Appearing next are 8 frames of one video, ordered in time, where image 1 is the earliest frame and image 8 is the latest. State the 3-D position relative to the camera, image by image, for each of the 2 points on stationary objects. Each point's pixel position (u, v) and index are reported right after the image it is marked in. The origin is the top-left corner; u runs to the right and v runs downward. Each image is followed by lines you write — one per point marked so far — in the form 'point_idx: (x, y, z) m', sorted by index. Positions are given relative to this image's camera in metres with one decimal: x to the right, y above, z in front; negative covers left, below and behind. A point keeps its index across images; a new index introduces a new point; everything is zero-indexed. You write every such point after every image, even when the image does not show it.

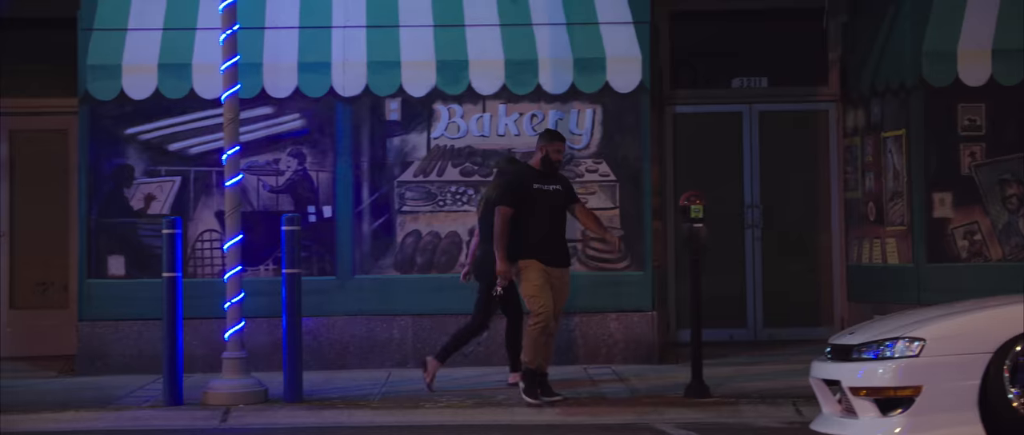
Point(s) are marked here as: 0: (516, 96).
0: (0.0, +1.0, +10.2) m
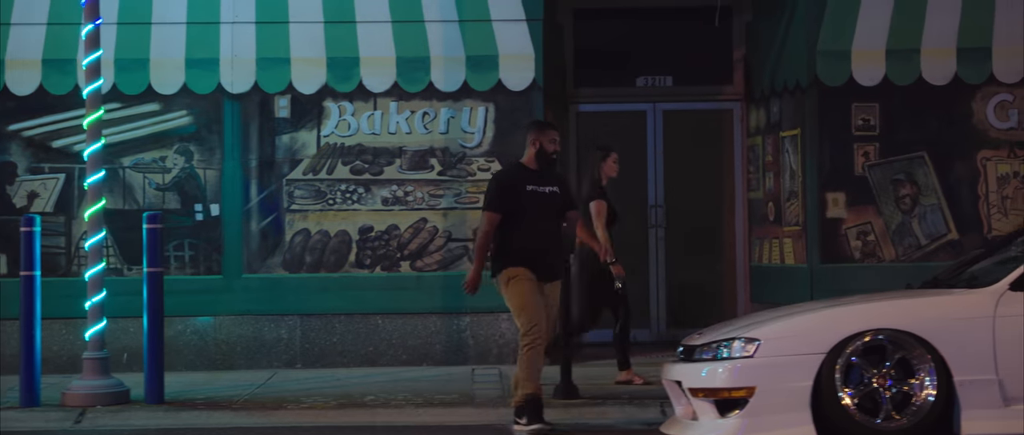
0: (-0.9, +1.0, +10.1) m
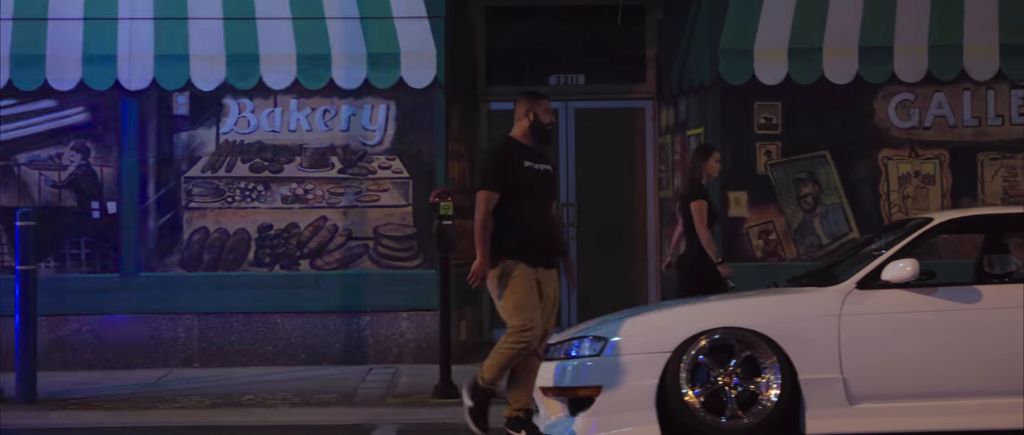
0: (-1.7, +1.1, +10.0) m
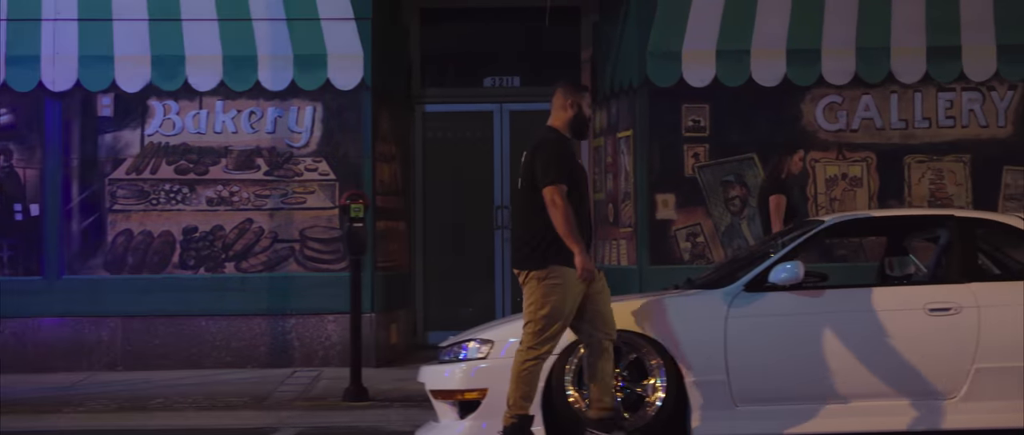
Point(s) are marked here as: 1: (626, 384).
0: (-2.3, +1.0, +10.0) m
1: (+0.6, -0.8, +5.9) m
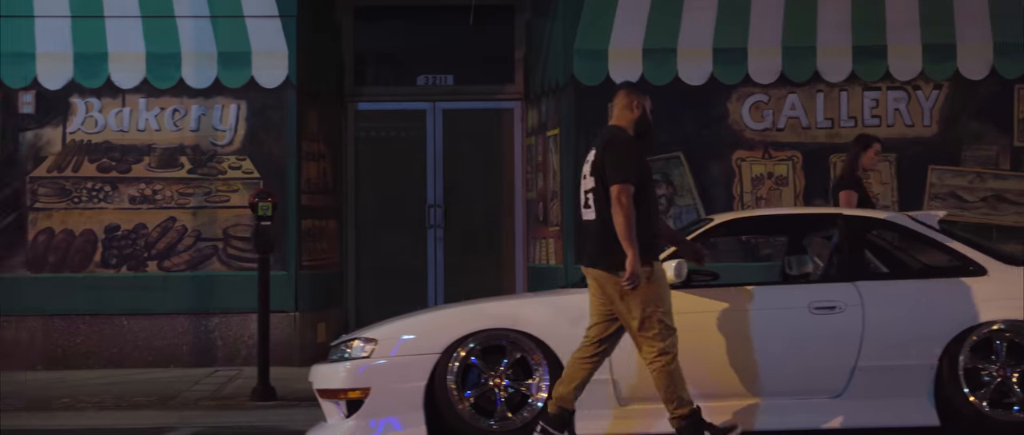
0: (-2.9, +1.0, +9.9) m
1: (0.0, -0.8, +5.9) m
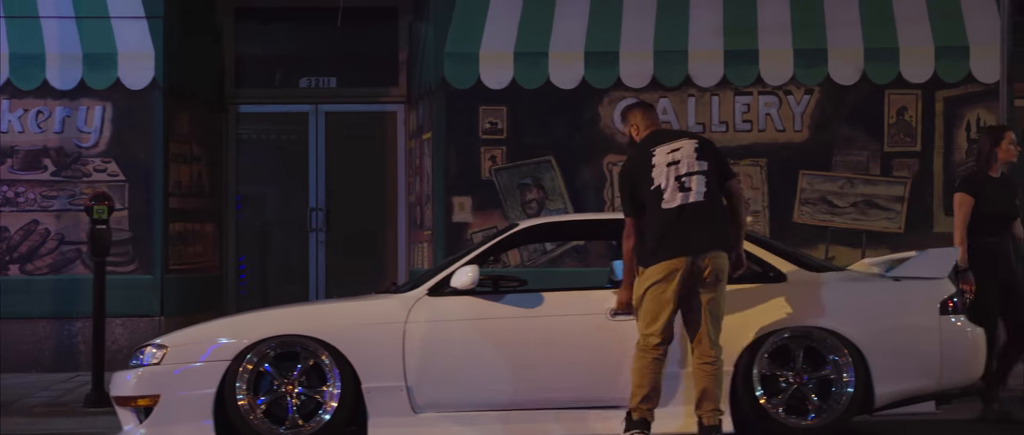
0: (-4.0, +1.0, +9.8) m
1: (-1.0, -0.8, +5.8) m
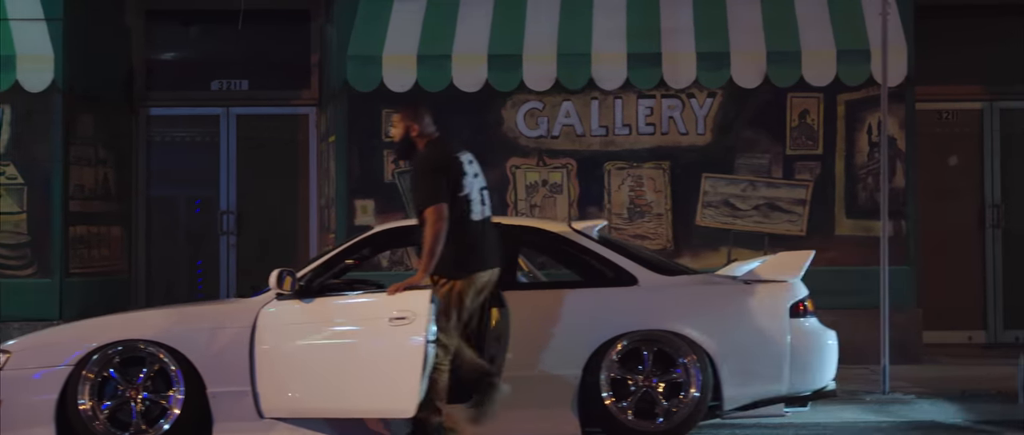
0: (-4.8, +1.0, +9.7) m
1: (-1.7, -0.8, +5.7) m
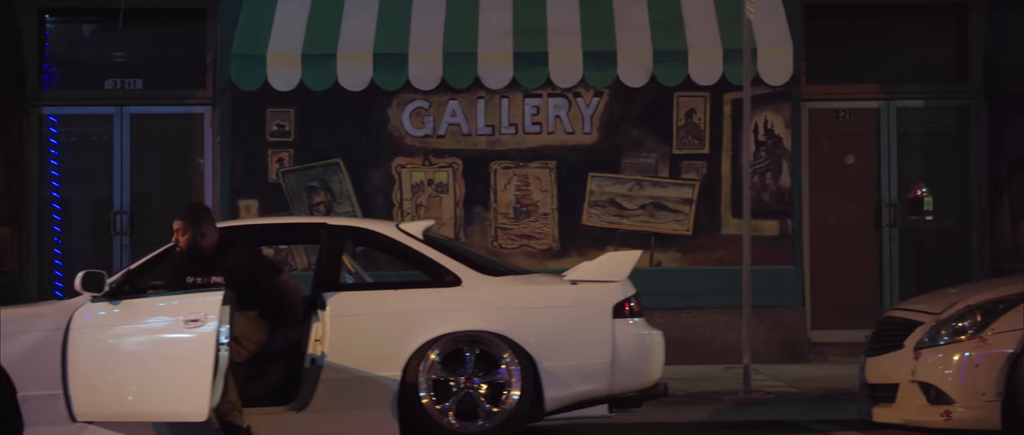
0: (-5.7, +1.0, +9.6) m
1: (-2.6, -0.8, +5.7) m
